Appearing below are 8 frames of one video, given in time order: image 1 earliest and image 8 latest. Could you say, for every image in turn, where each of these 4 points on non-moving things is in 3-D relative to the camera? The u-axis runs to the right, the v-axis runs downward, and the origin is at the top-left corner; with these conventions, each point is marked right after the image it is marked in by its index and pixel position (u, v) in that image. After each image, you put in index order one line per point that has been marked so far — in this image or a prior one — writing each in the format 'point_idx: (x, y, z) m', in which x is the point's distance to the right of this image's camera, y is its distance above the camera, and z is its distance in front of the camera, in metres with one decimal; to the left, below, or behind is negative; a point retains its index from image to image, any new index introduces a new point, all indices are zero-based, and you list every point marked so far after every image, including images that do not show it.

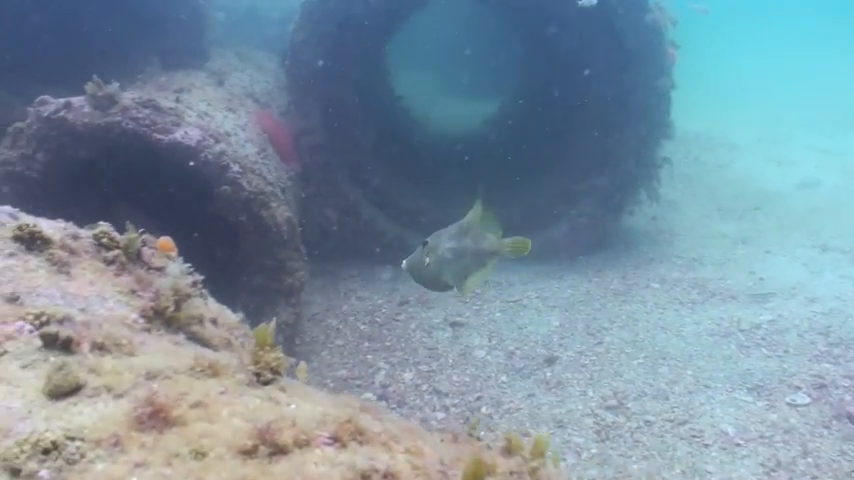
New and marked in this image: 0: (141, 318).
0: (-1.3, -0.4, +2.8) m
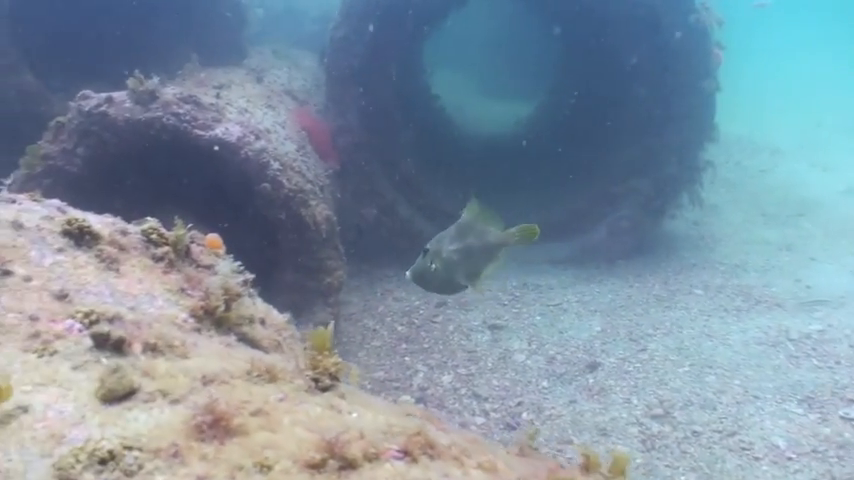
0: (-1.0, -0.3, +2.7) m
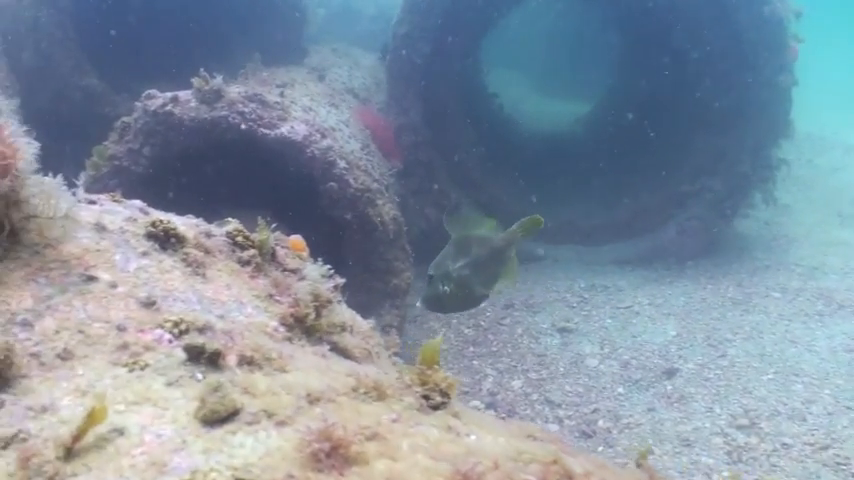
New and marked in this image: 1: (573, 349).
0: (-0.6, -0.3, +2.5) m
1: (+1.7, -1.3, +7.5) m
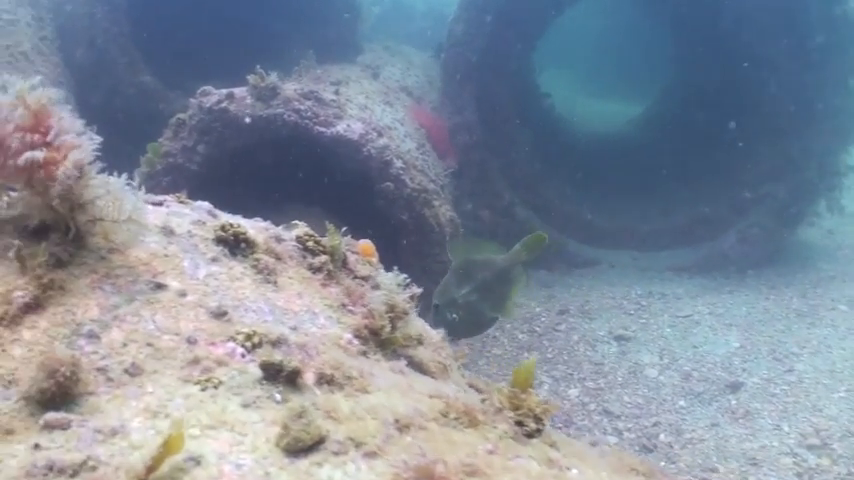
0: (-0.3, -0.4, +2.3) m
1: (+2.3, -1.4, +7.2) m
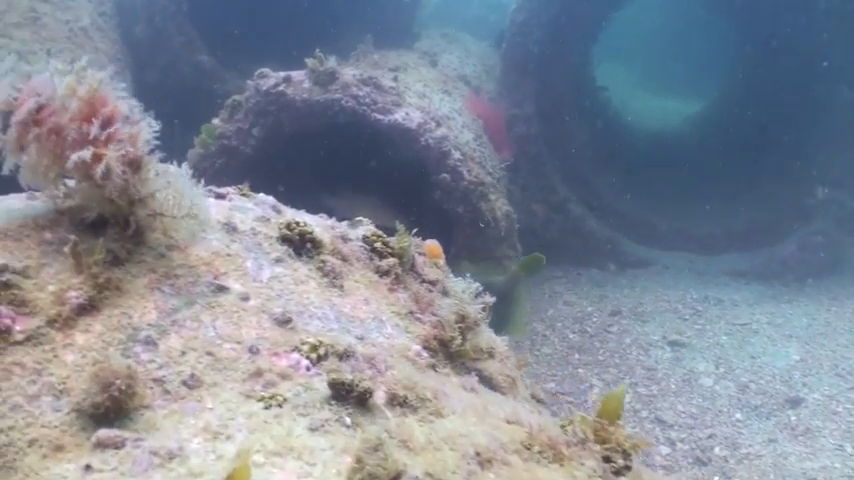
0: (0.0, -0.4, +2.1) m
1: (+2.8, -1.4, +6.8) m
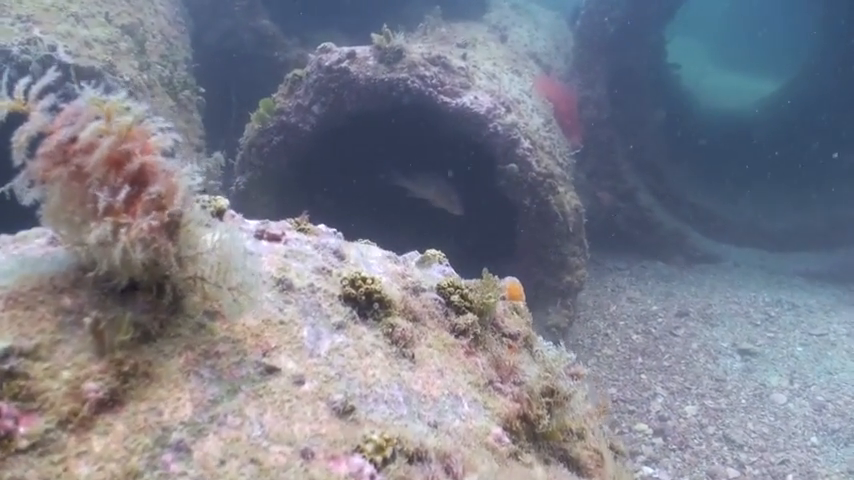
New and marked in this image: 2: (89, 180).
0: (+0.2, -0.6, +1.7) m
1: (+3.4, -1.5, +6.3) m
2: (-0.8, +0.2, +1.4) m
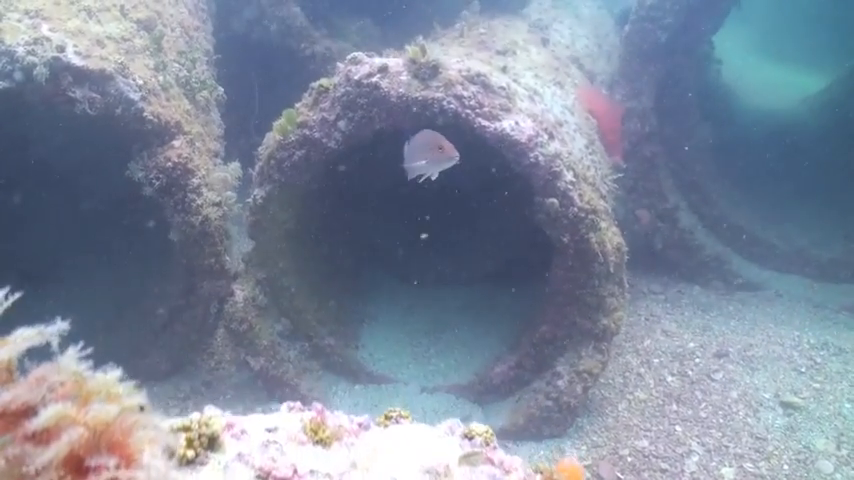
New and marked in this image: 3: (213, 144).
0: (+0.3, -1.1, +1.3) m
1: (+3.5, -2.0, +5.9) m
2: (-0.6, -0.4, +1.0) m
3: (-2.2, +1.0, +6.3) m
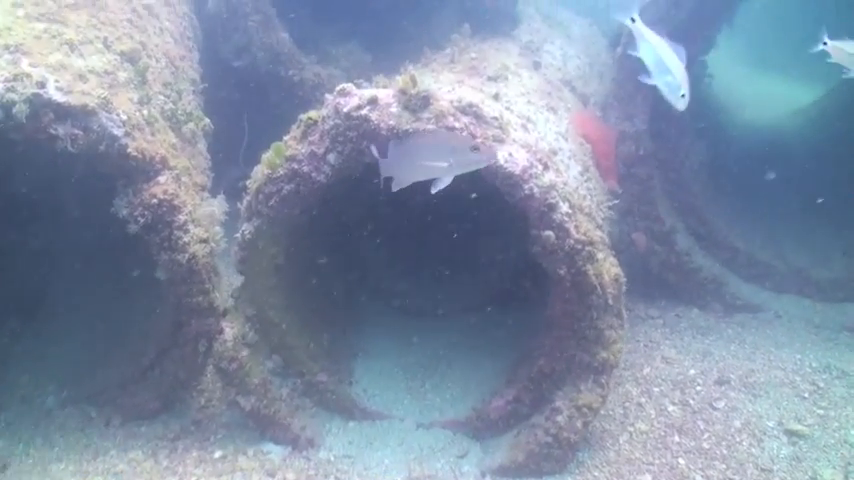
0: (+0.3, -1.3, +1.2) m
1: (+3.5, -2.2, +5.7) m
2: (-0.7, -0.6, +0.8) m
3: (-2.2, +0.6, +6.1) m
